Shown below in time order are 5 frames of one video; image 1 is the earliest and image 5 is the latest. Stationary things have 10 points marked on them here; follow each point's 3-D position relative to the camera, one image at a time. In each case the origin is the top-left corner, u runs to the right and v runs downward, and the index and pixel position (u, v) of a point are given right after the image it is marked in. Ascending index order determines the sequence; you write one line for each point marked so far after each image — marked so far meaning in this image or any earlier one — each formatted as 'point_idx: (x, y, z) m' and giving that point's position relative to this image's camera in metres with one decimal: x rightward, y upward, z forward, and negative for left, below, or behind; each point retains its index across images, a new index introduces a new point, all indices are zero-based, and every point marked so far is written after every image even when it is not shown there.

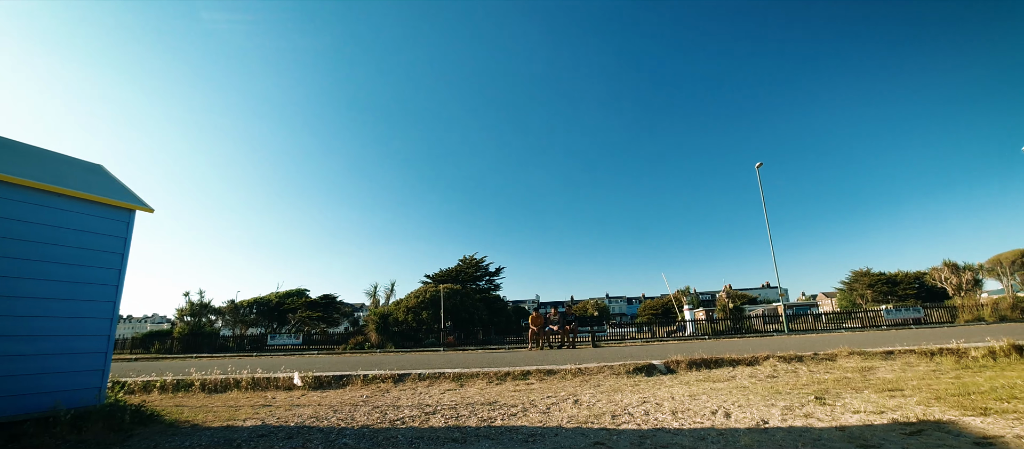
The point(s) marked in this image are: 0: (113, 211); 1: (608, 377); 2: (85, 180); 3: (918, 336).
0: (-6.0, +0.2, +6.7) m
1: (+2.0, -3.2, +9.4) m
2: (-6.5, +0.7, +6.7) m
3: (+10.3, -2.8, +11.3) m
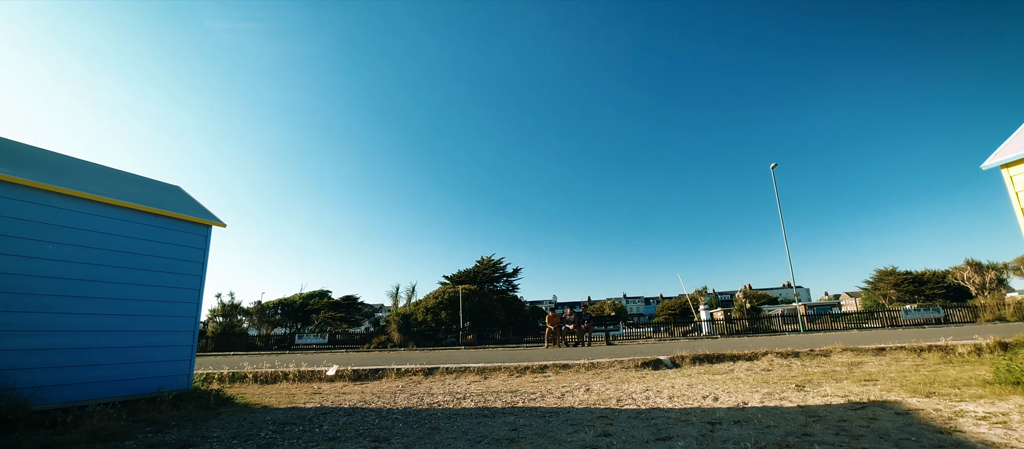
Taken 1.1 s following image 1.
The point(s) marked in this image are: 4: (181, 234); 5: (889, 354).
0: (-5.7, 0.0, +8.0) m
1: (+2.5, -3.4, +10.4) m
2: (-6.2, +0.4, +8.0) m
3: (+10.8, -2.9, +11.9) m
4: (-5.7, -0.2, +7.8) m
5: (+8.6, -2.9, +10.2) m
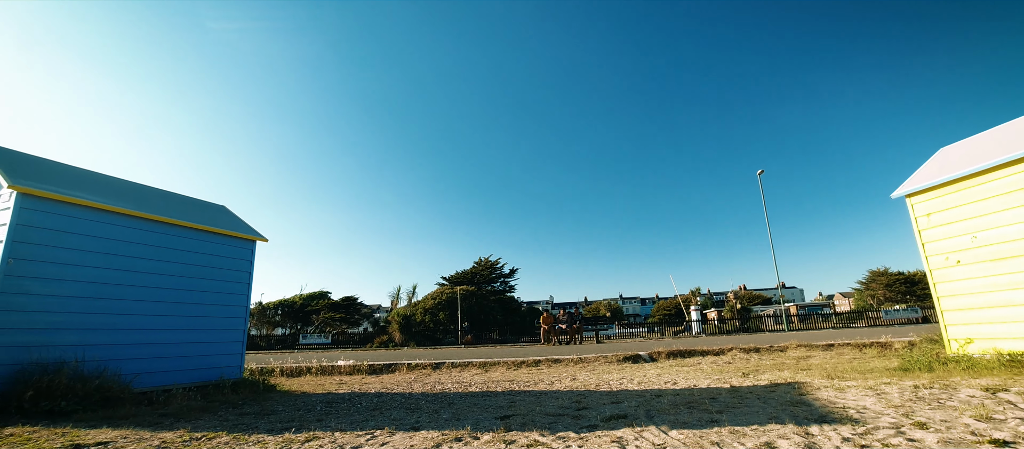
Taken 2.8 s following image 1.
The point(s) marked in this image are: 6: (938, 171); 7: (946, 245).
0: (-5.7, -0.4, +9.5) m
1: (+2.4, -3.7, +12.0) m
2: (-6.2, +0.1, +9.5) m
3: (+10.7, -3.2, +13.6) m
4: (-5.8, -0.5, +9.3) m
5: (+8.5, -3.3, +11.8) m
6: (+7.8, +1.0, +8.2) m
7: (+7.6, -0.3, +7.8) m
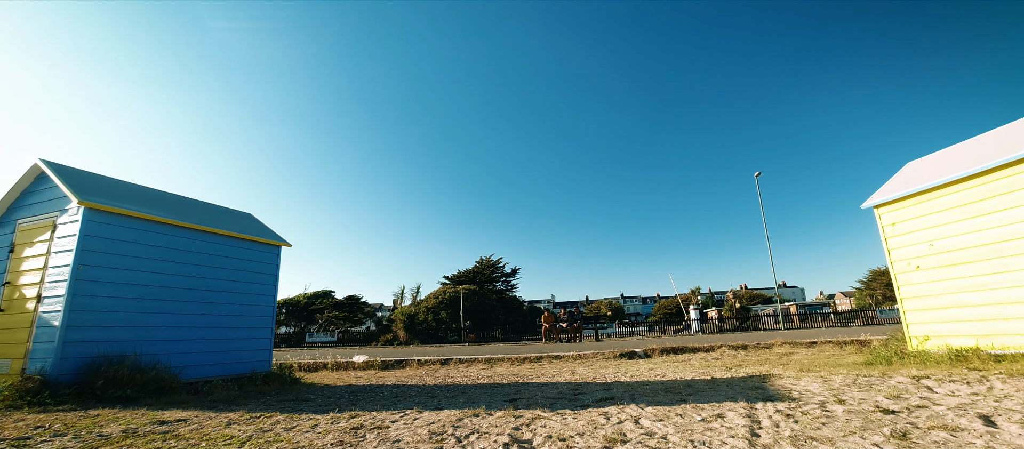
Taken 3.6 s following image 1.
0: (-5.6, -0.5, +10.4) m
1: (+2.5, -3.9, +12.9) m
2: (-6.1, -0.1, +10.4) m
3: (+10.8, -3.4, +14.4) m
4: (-5.7, -0.7, +10.2) m
5: (+8.6, -3.4, +12.6) m
6: (+7.9, +0.8, +9.1) m
7: (+7.7, -0.5, +8.6) m
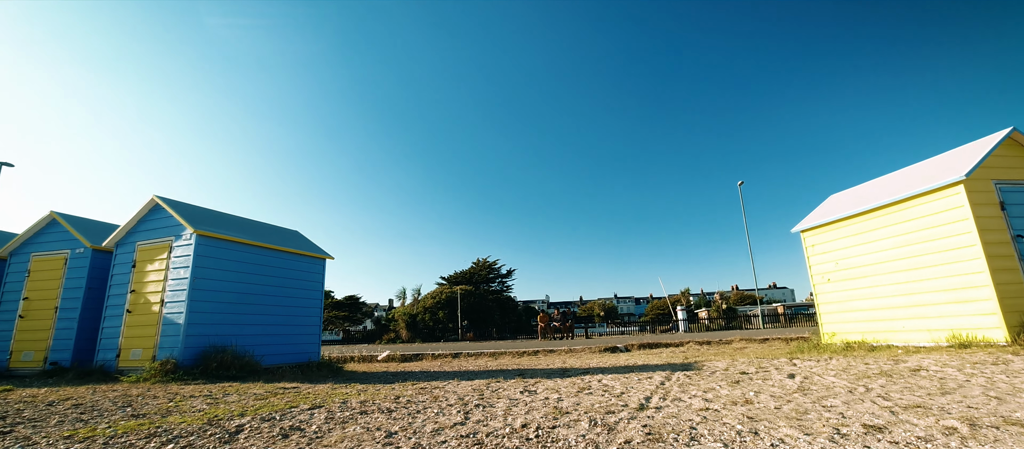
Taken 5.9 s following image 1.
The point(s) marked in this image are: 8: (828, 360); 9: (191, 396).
0: (-5.5, -1.0, +12.8) m
1: (+2.6, -4.4, +15.3) m
2: (-6.0, -0.5, +12.8) m
3: (+10.8, -4.0, +17.0) m
4: (-5.6, -1.1, +12.6) m
5: (+8.7, -4.0, +15.2) m
6: (+8.0, +0.3, +11.6) m
7: (+7.8, -1.1, +11.2) m
8: (+5.0, -2.1, +7.0) m
9: (-4.8, -2.6, +6.7) m
